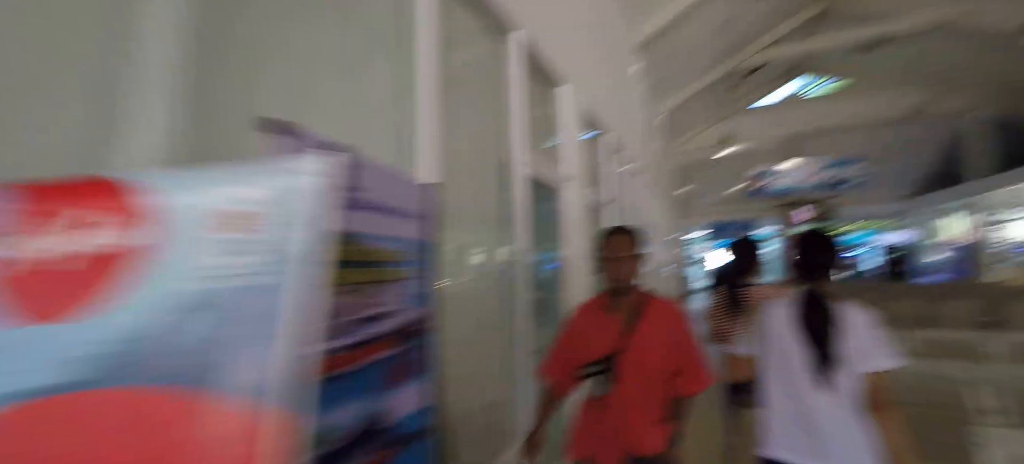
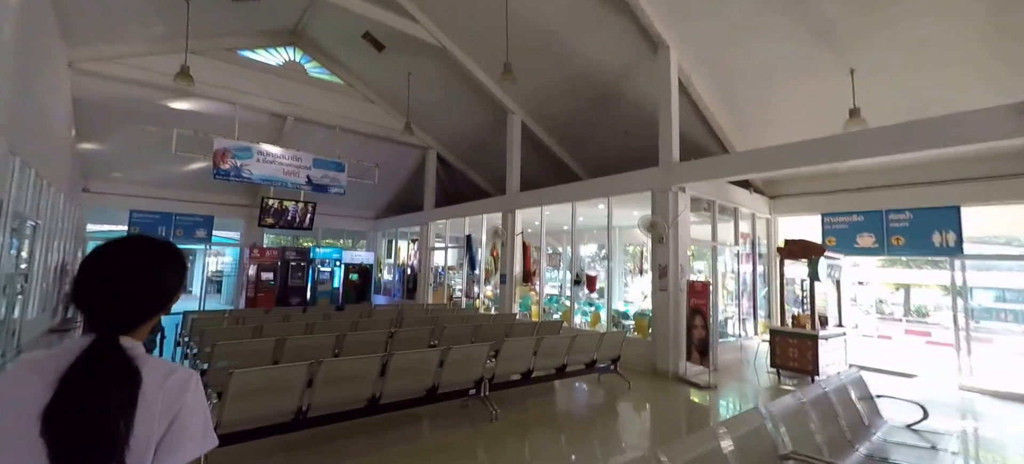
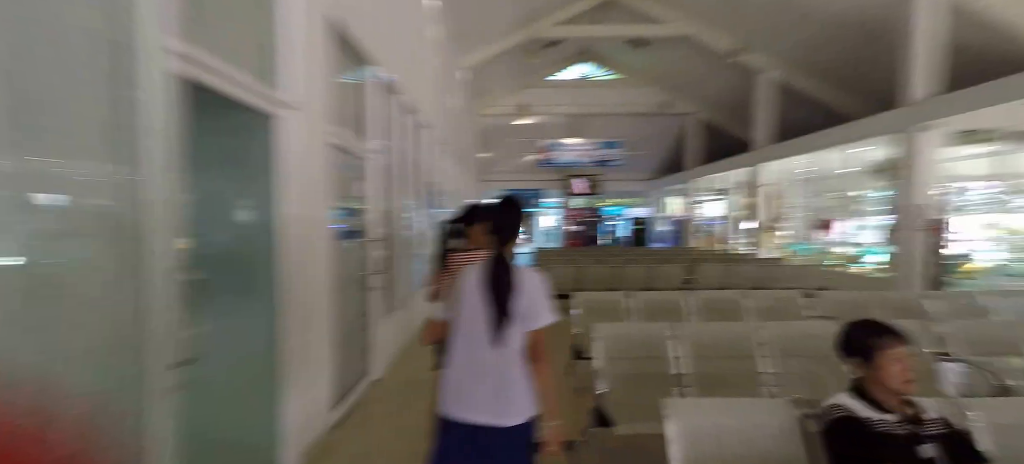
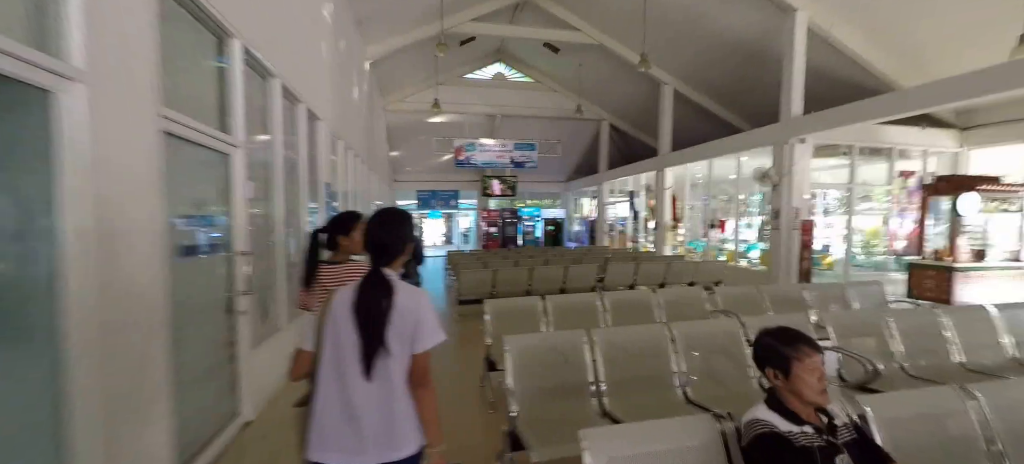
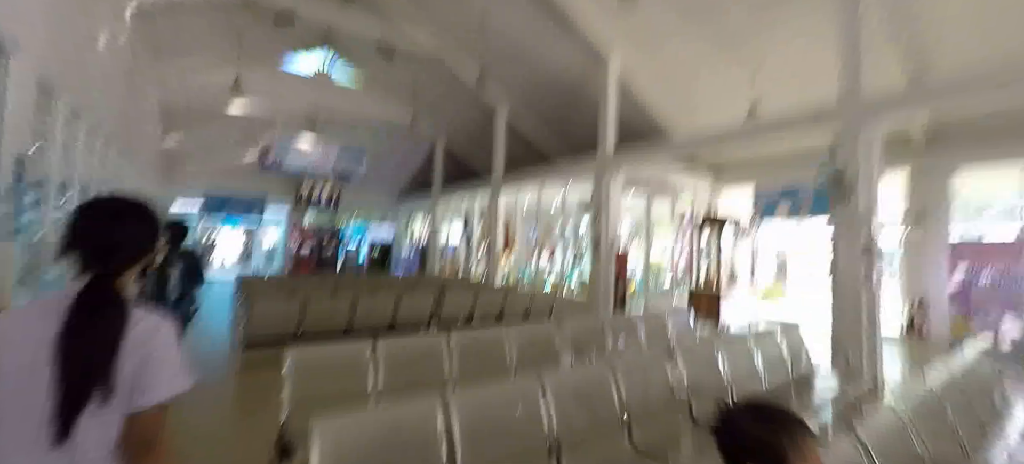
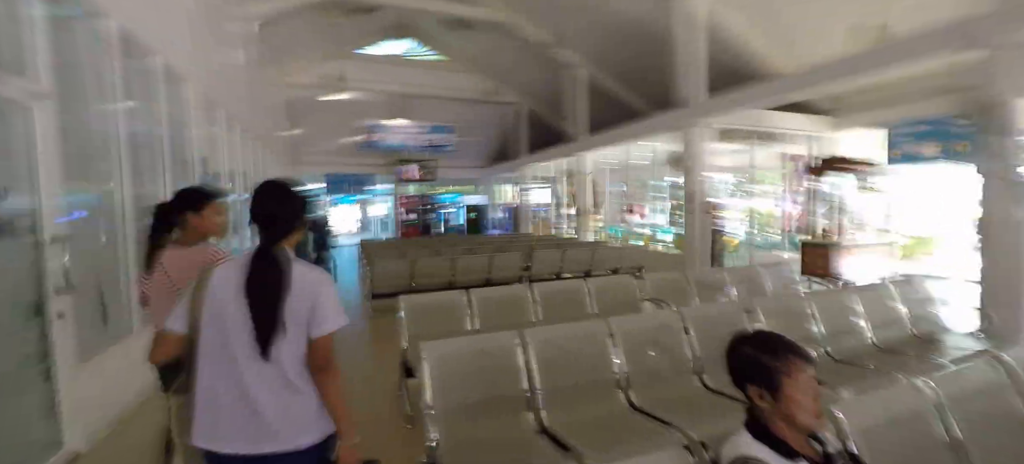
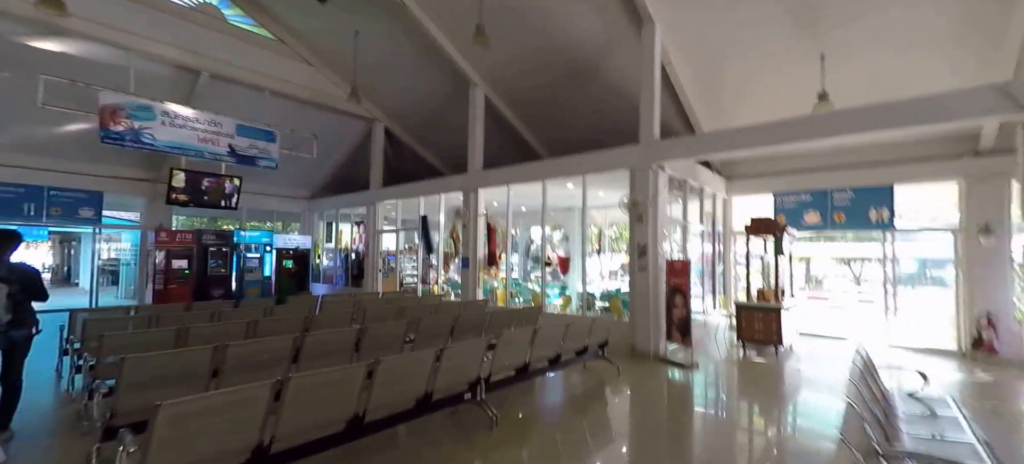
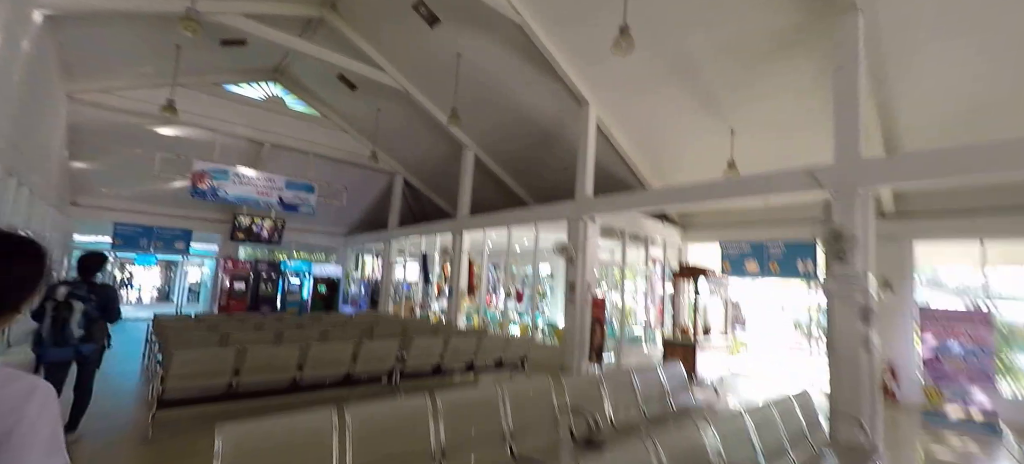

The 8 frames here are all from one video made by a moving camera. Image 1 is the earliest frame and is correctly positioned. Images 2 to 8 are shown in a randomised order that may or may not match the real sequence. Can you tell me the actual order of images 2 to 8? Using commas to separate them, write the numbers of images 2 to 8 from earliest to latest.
3, 4, 6, 5, 8, 2, 7
